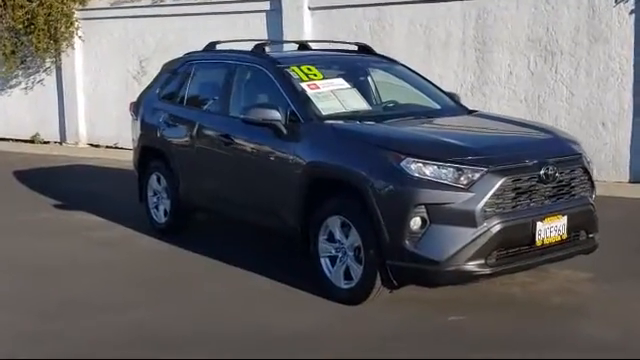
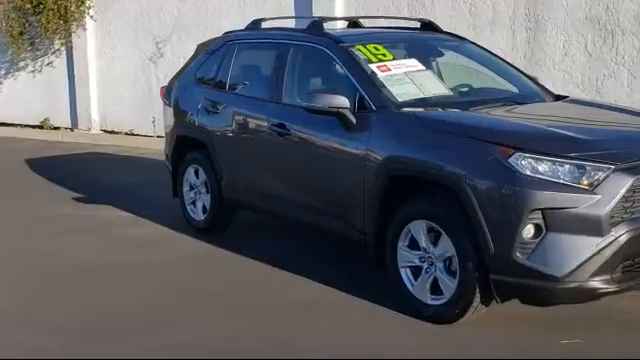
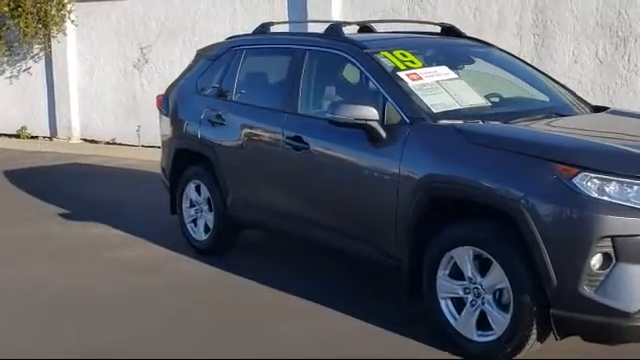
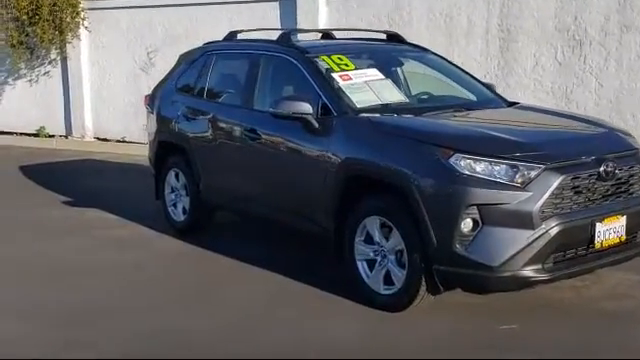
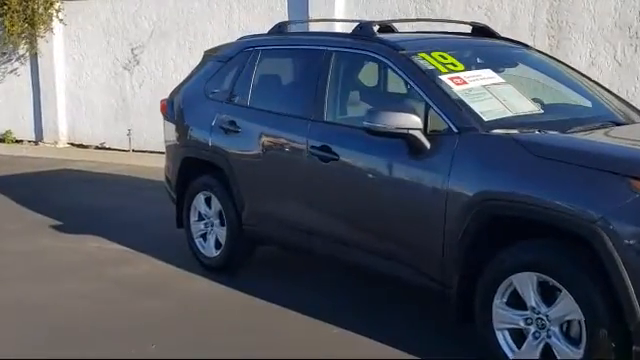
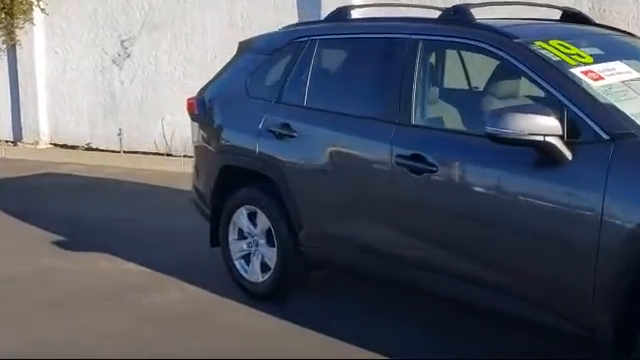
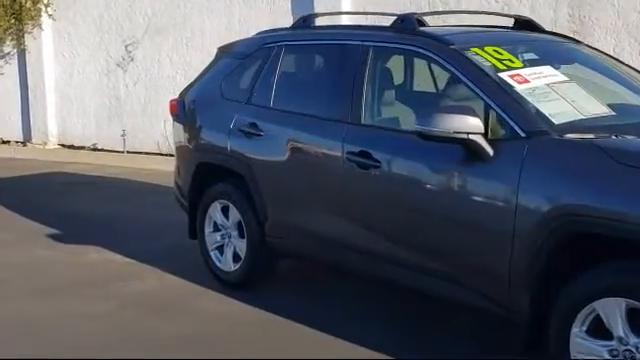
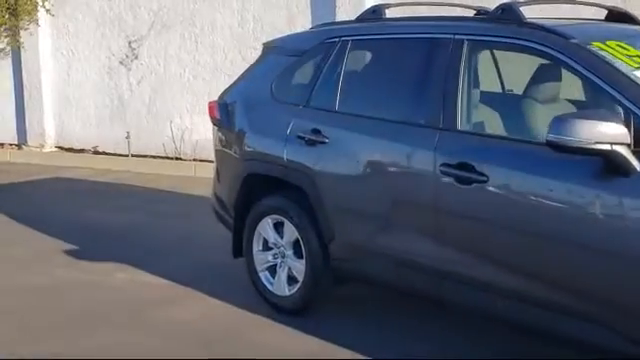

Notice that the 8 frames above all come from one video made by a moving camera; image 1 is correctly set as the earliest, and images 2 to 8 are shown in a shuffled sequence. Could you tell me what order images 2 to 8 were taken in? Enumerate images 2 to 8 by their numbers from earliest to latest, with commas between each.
4, 2, 3, 5, 7, 6, 8
